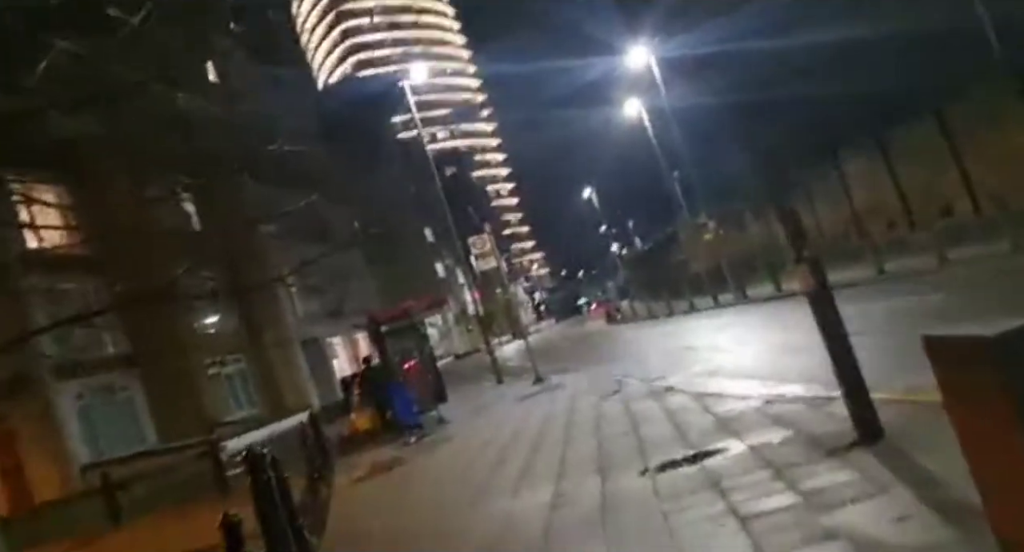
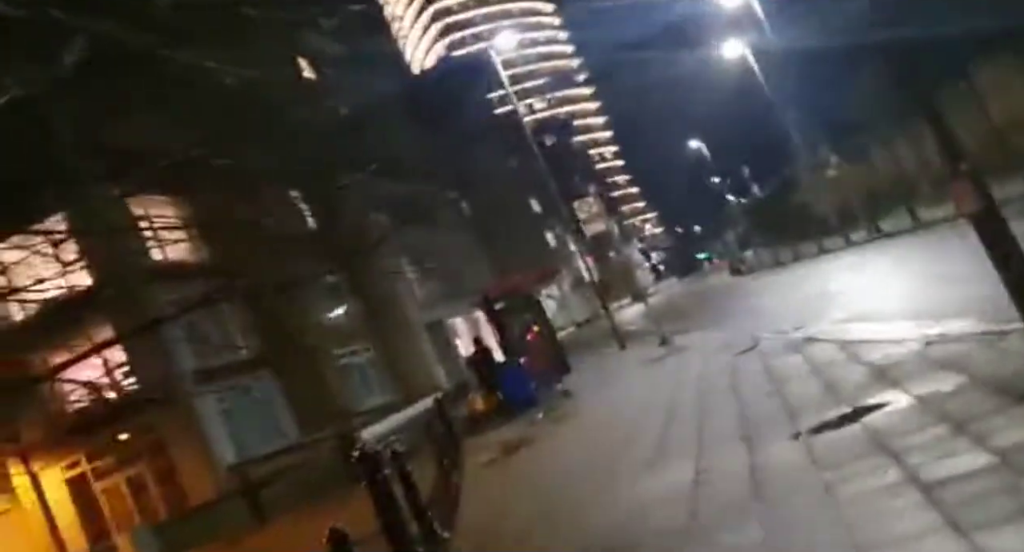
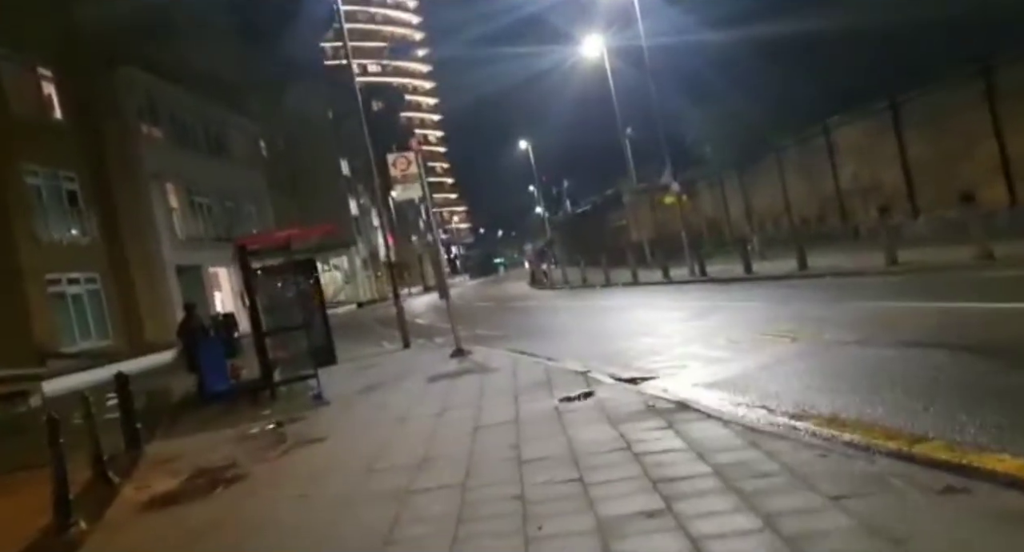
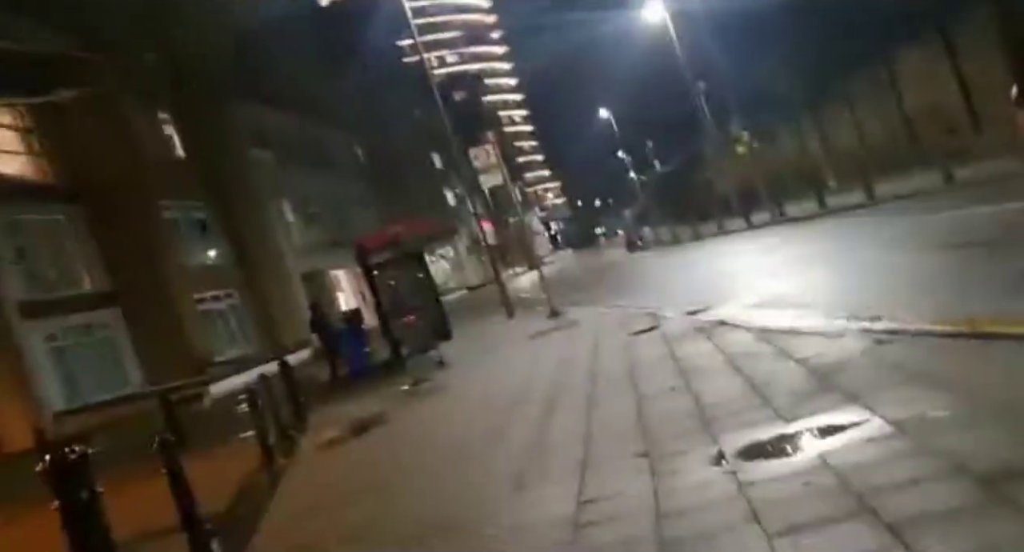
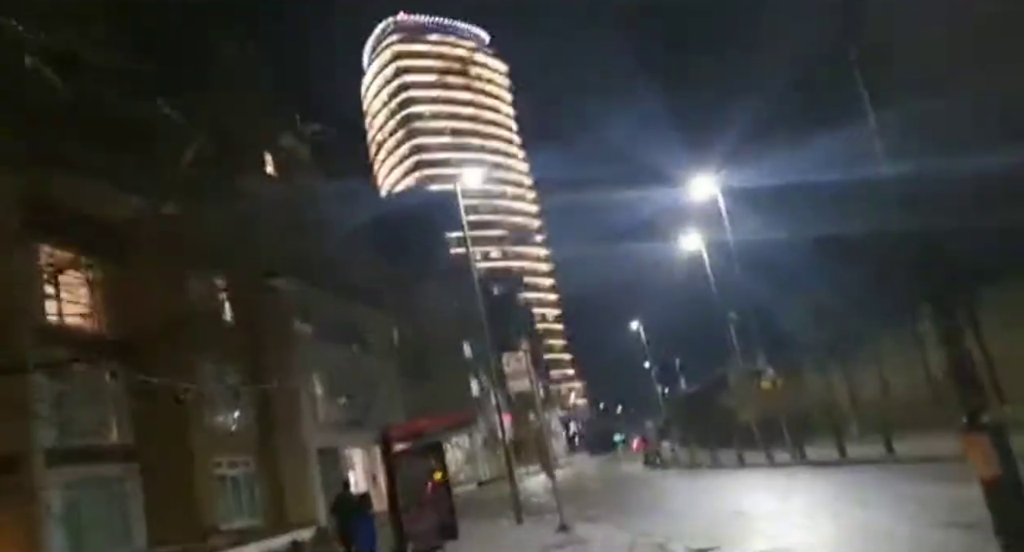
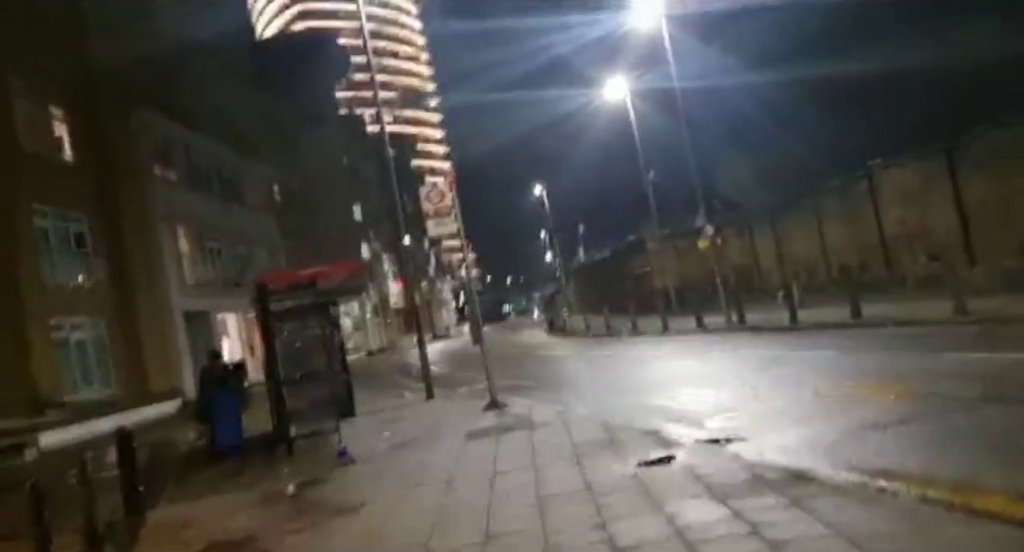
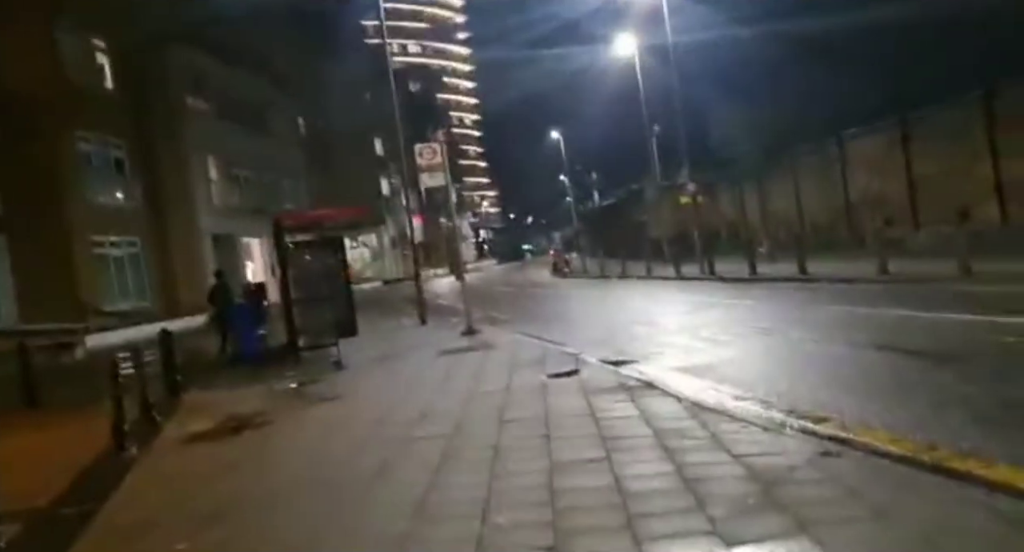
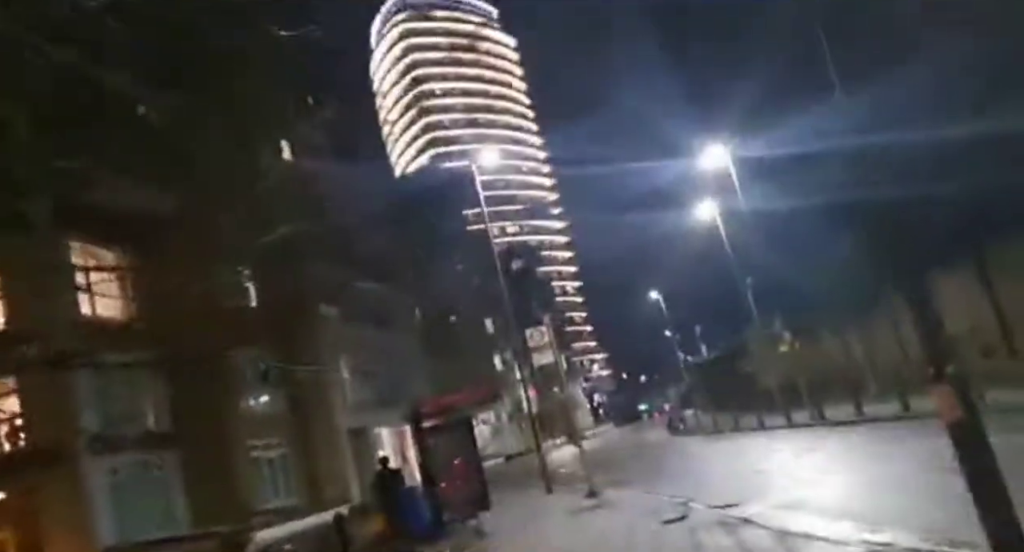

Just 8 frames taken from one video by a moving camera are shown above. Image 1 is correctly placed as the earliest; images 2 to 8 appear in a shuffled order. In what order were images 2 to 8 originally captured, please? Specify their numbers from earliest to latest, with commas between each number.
2, 8, 5, 4, 7, 3, 6
